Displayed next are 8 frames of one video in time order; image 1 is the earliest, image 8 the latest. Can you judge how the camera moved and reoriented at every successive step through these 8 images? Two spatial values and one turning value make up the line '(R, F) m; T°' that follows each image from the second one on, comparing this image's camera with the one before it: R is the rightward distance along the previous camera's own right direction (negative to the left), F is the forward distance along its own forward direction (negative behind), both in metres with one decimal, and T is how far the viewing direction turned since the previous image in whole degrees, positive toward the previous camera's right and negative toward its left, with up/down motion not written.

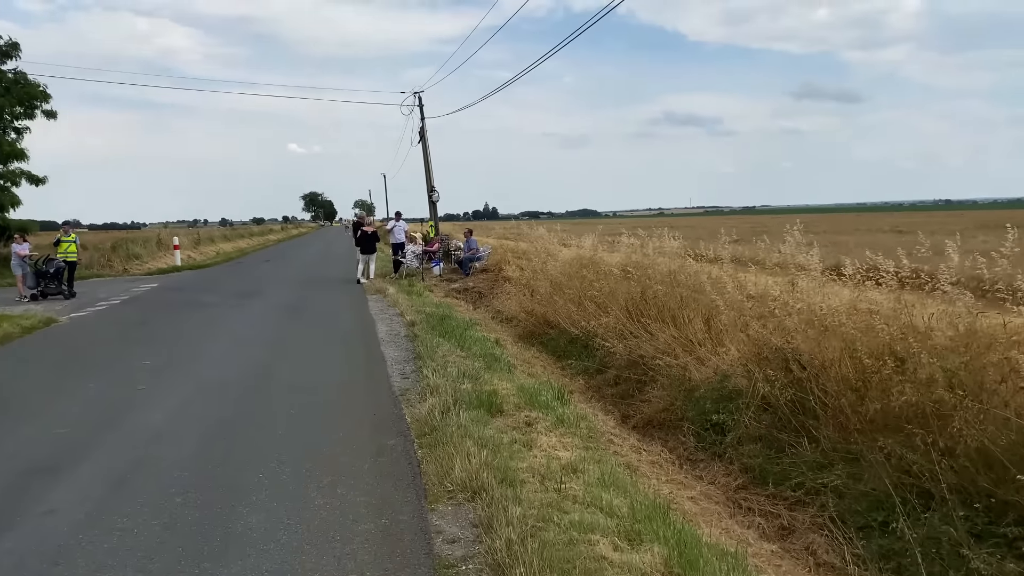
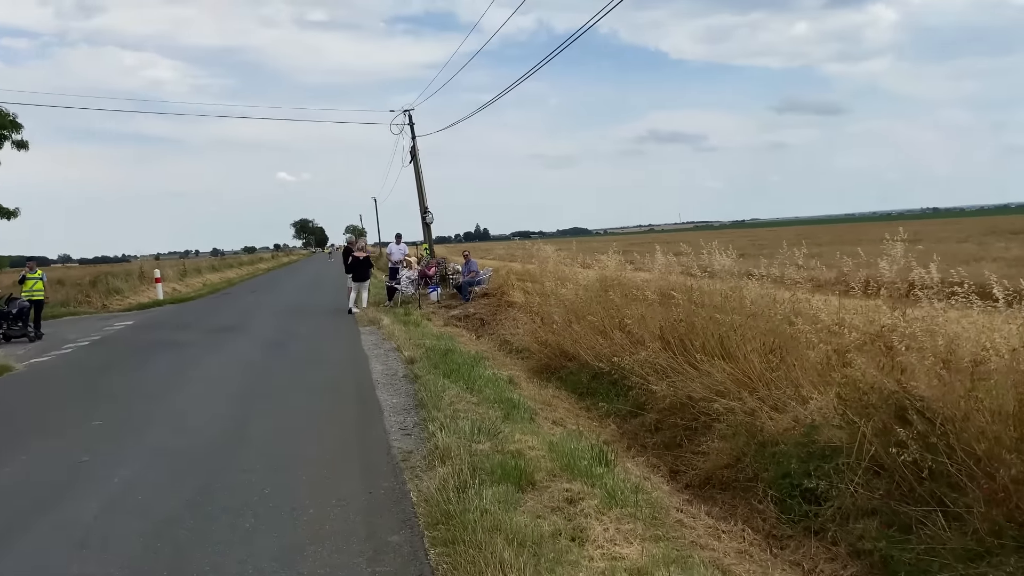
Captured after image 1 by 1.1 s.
(-0.2, +1.3) m; 0°
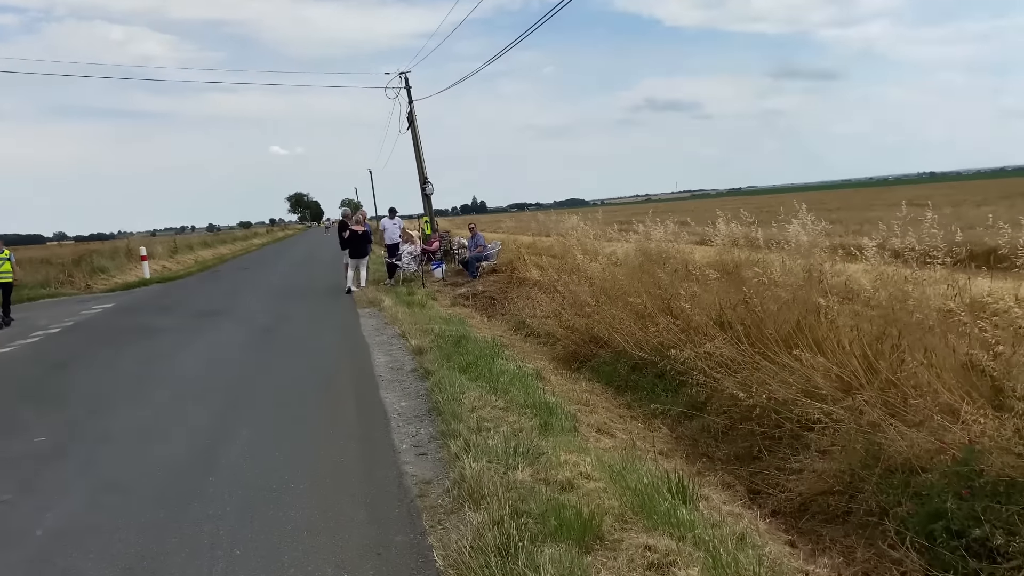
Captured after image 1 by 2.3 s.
(-0.3, +1.3) m; 0°
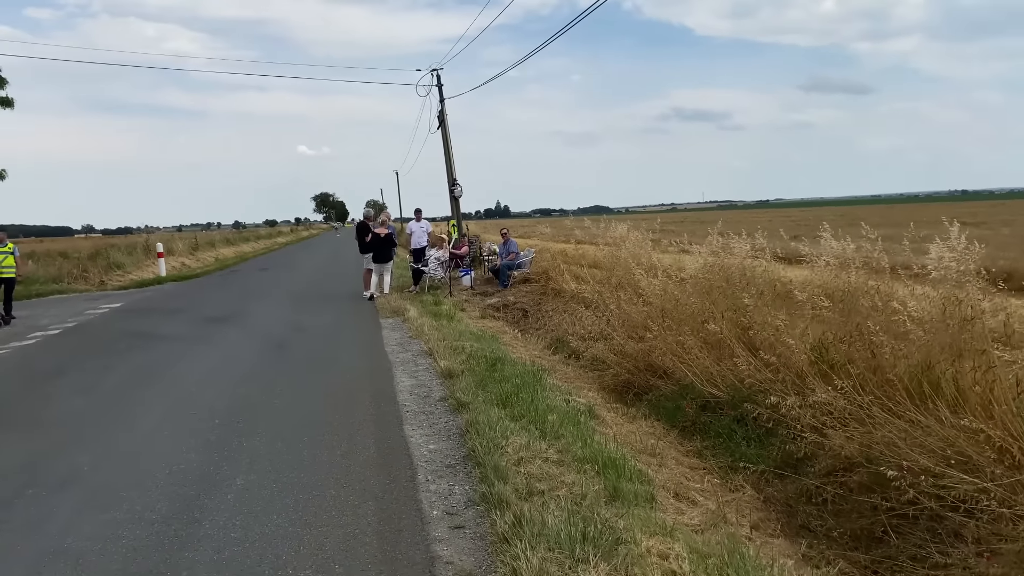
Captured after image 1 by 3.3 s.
(-0.2, +1.1) m; -1°
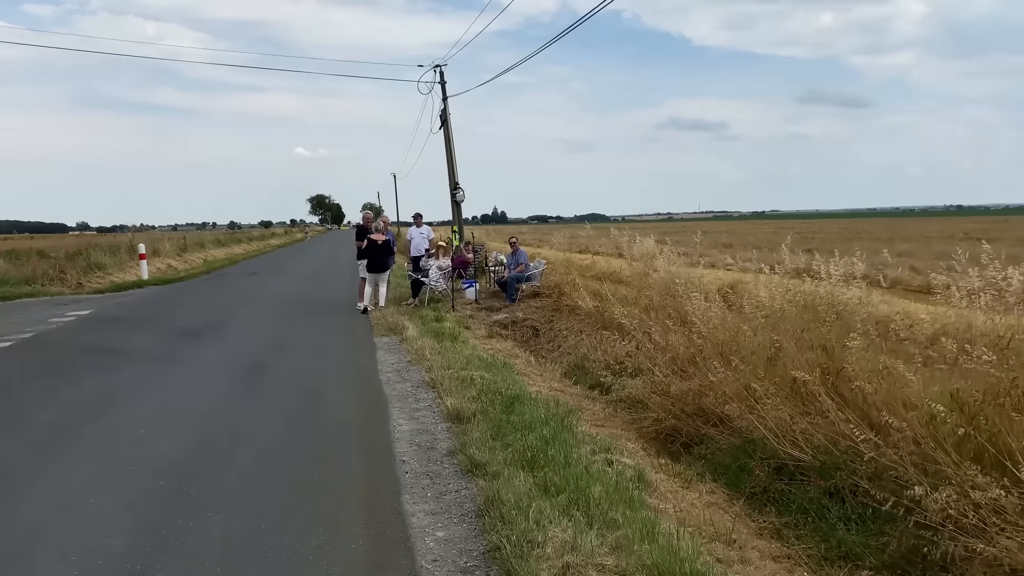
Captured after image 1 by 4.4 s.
(-0.2, +1.3) m; 0°
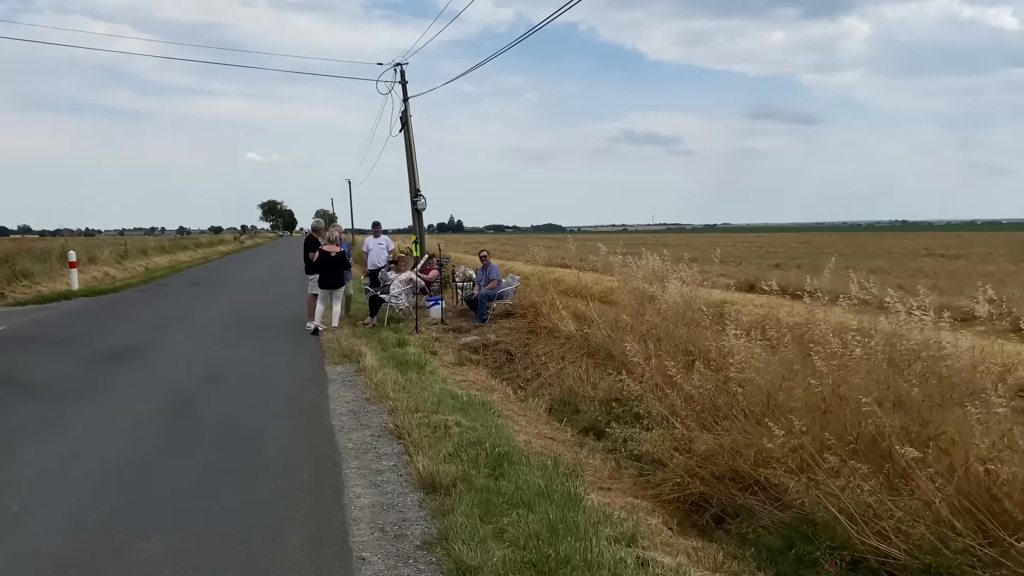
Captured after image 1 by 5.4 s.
(-0.2, +1.3) m; +3°
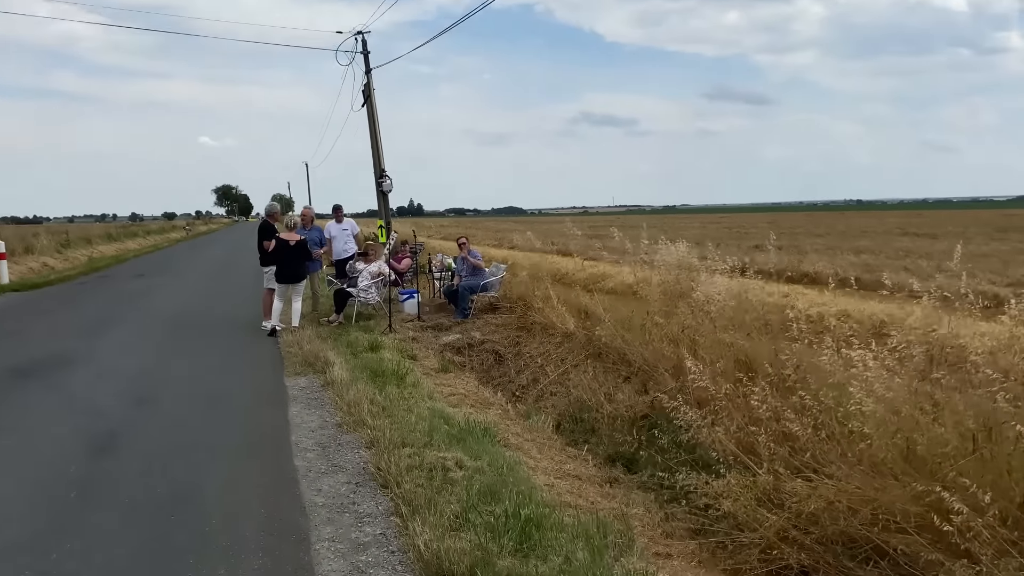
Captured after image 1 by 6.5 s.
(-0.3, +1.4) m; +3°
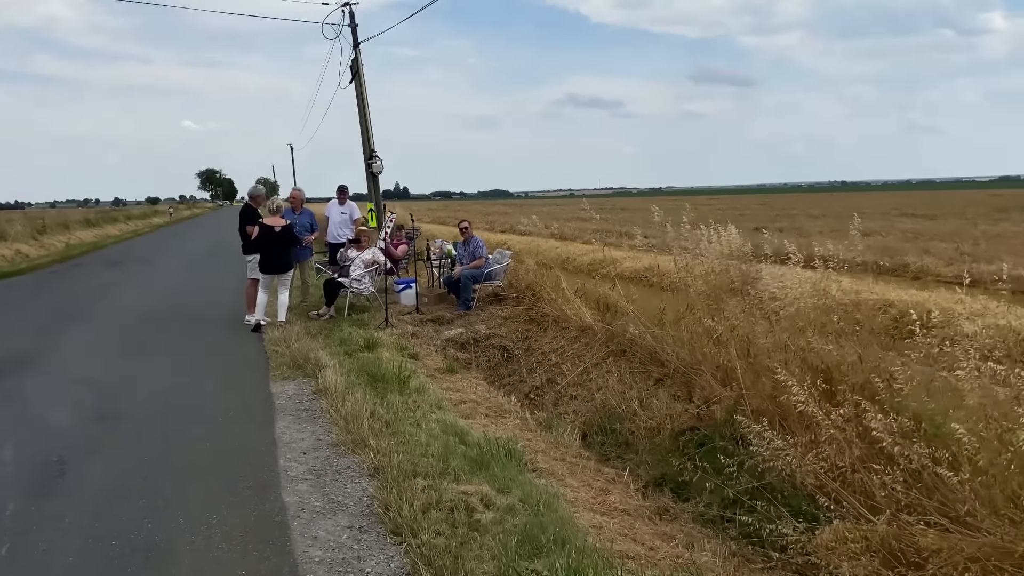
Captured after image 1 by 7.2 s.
(-0.2, +0.9) m; +1°
